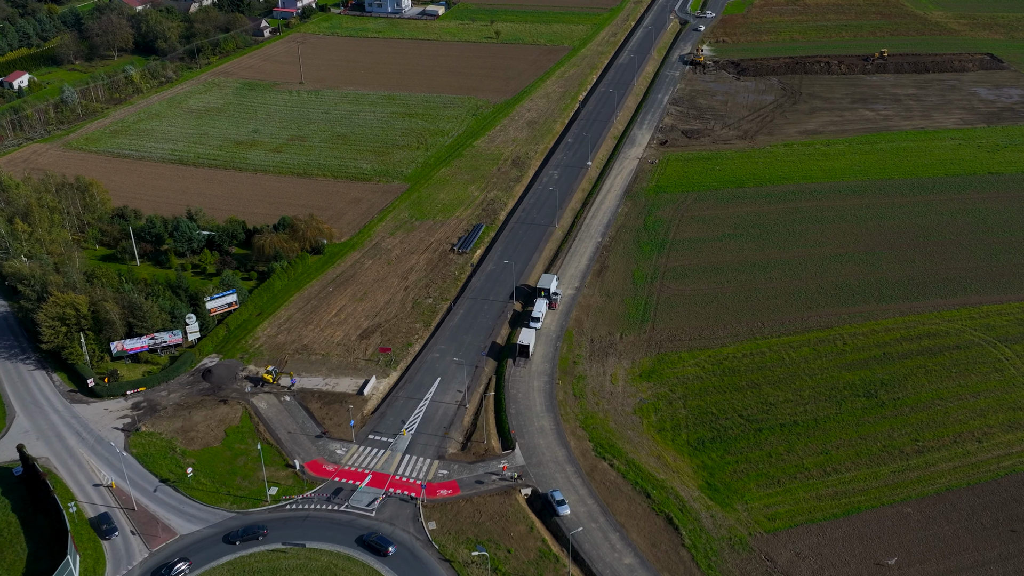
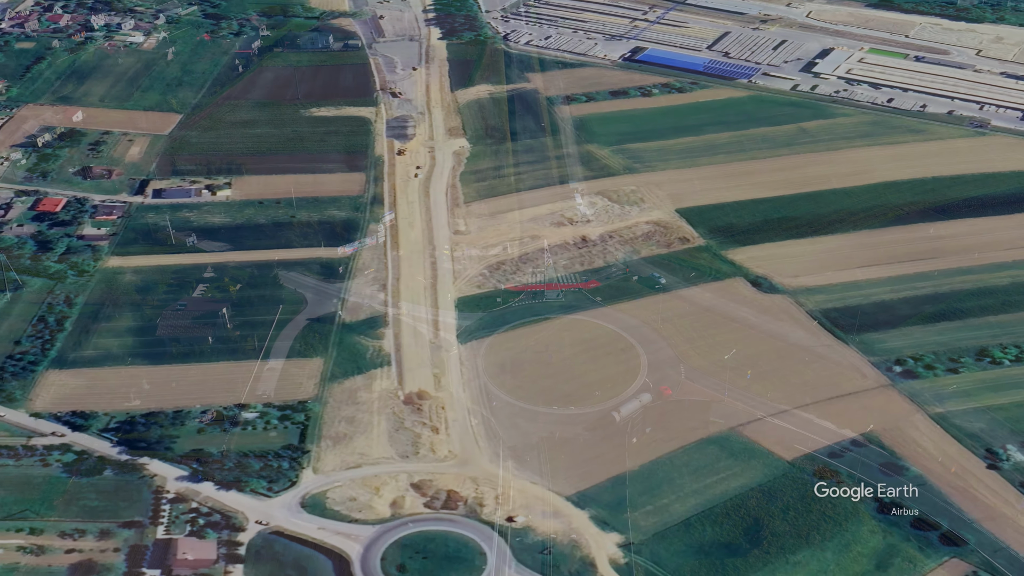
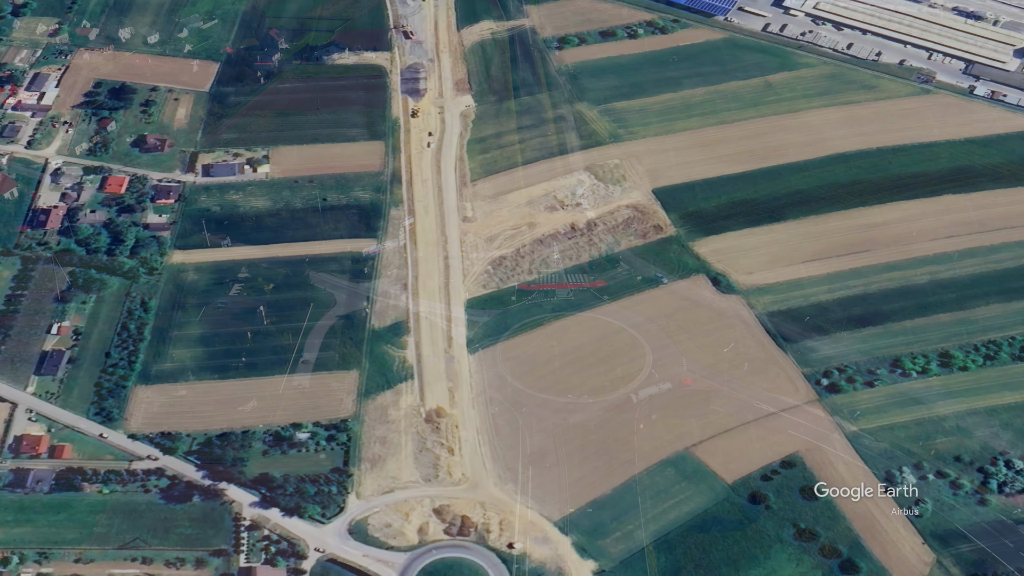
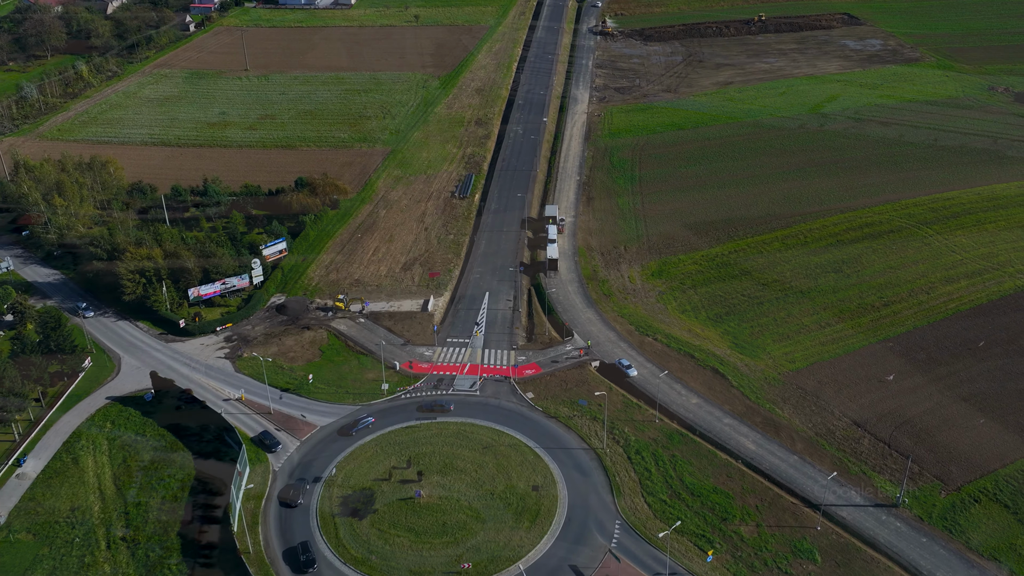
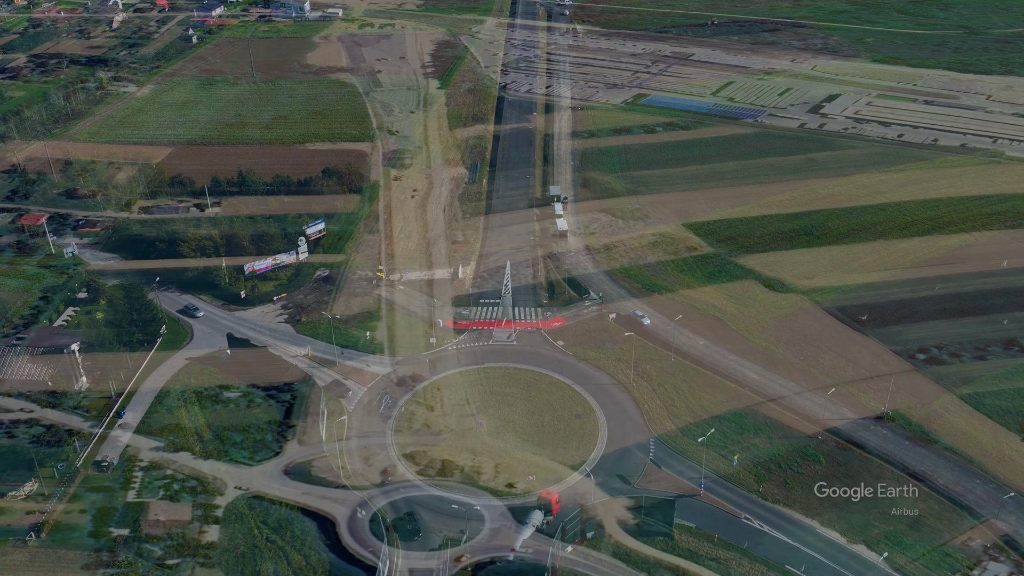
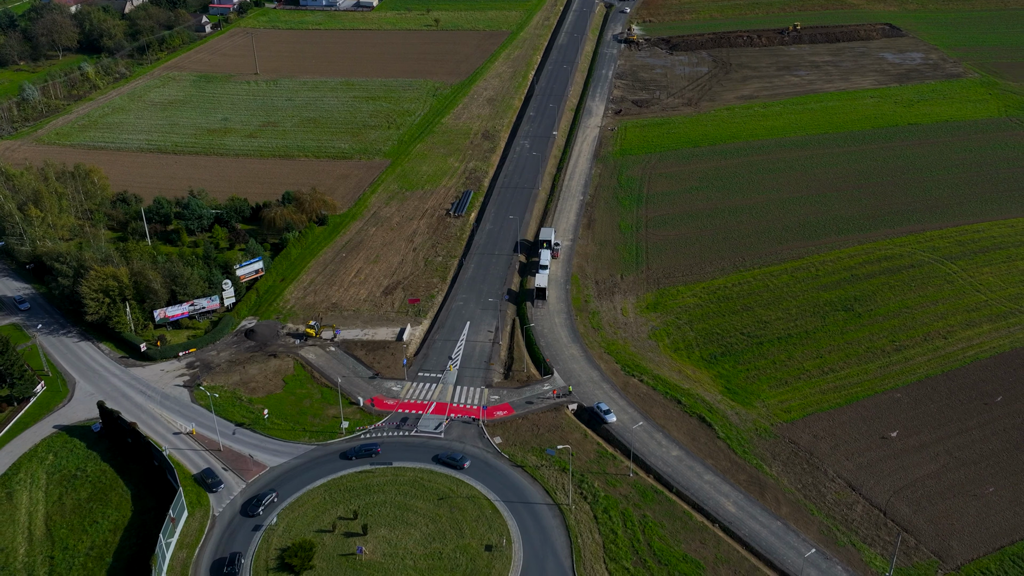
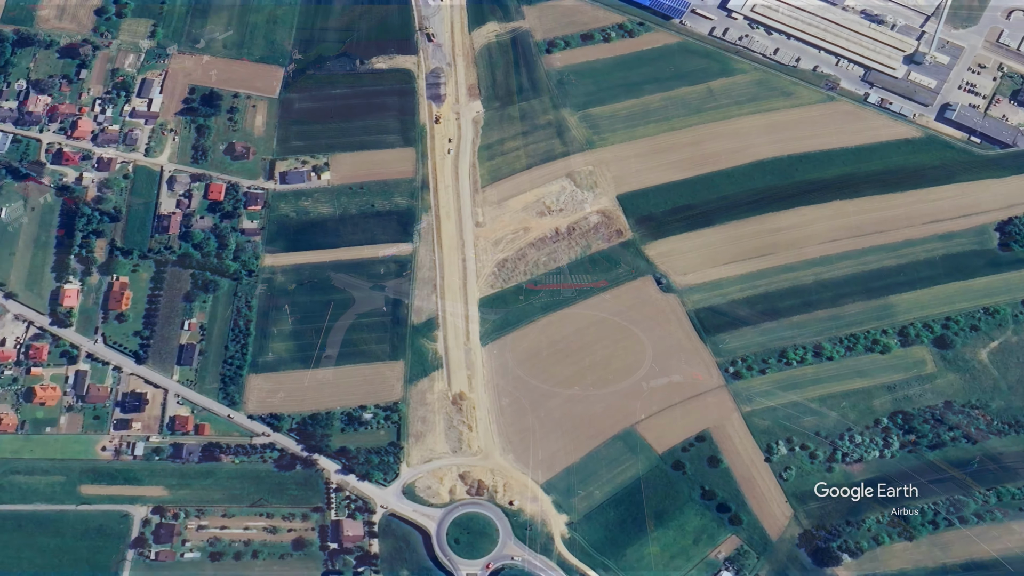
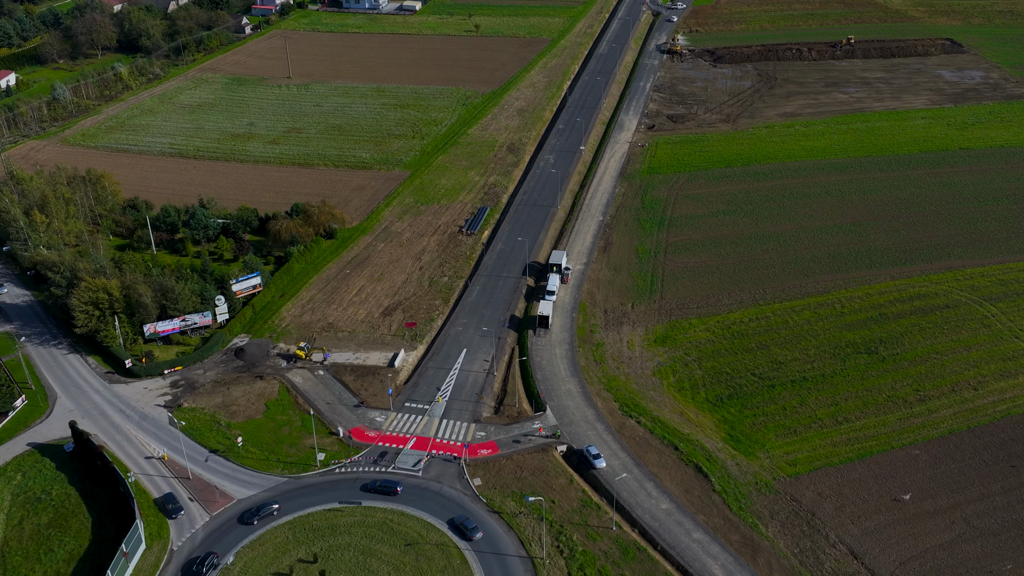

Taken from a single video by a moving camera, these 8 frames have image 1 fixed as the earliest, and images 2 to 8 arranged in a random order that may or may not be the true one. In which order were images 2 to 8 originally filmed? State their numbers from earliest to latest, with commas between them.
8, 6, 4, 5, 2, 3, 7
